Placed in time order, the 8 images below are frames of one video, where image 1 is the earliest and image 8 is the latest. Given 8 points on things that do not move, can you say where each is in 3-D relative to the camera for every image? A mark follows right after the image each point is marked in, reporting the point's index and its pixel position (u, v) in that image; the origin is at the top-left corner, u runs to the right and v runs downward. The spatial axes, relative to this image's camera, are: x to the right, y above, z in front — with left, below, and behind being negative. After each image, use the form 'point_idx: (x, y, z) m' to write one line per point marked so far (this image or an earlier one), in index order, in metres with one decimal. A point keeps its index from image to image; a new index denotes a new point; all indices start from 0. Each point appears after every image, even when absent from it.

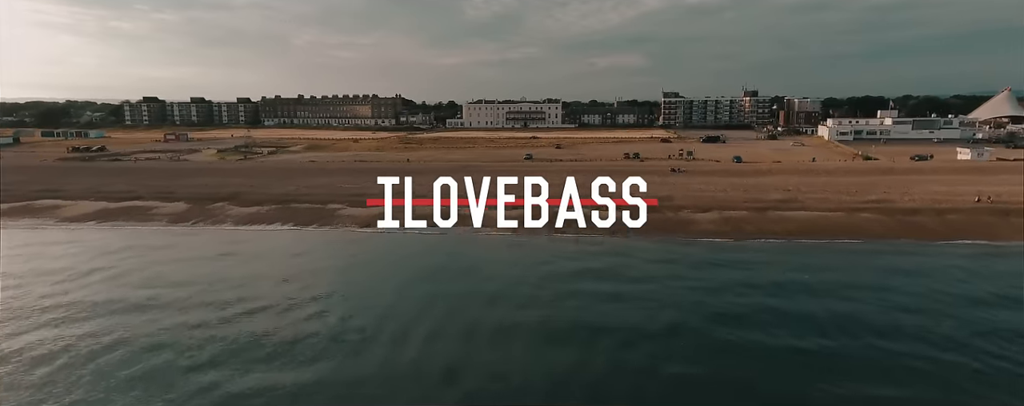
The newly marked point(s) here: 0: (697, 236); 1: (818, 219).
0: (+5.9, -1.1, +17.2) m
1: (+10.2, -0.6, +17.9) m
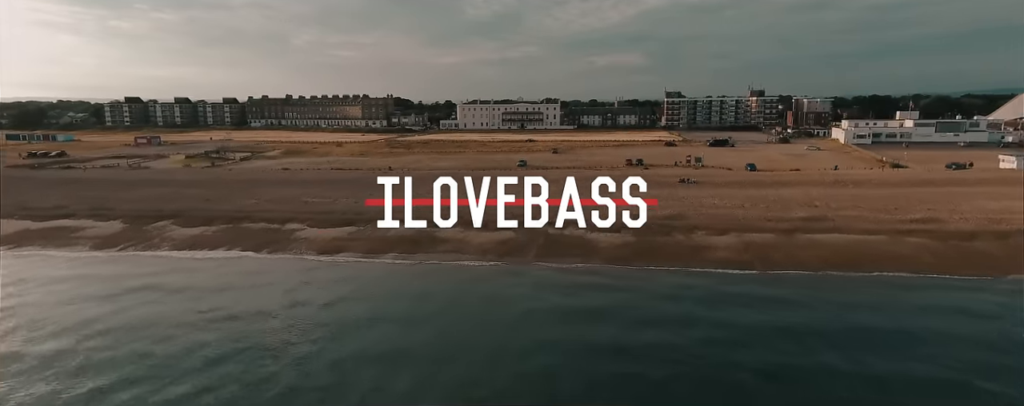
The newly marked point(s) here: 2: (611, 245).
0: (+5.5, -1.7, +14.5) m
1: (+9.7, -1.2, +15.1) m
2: (+3.0, -1.3, +15.9) m
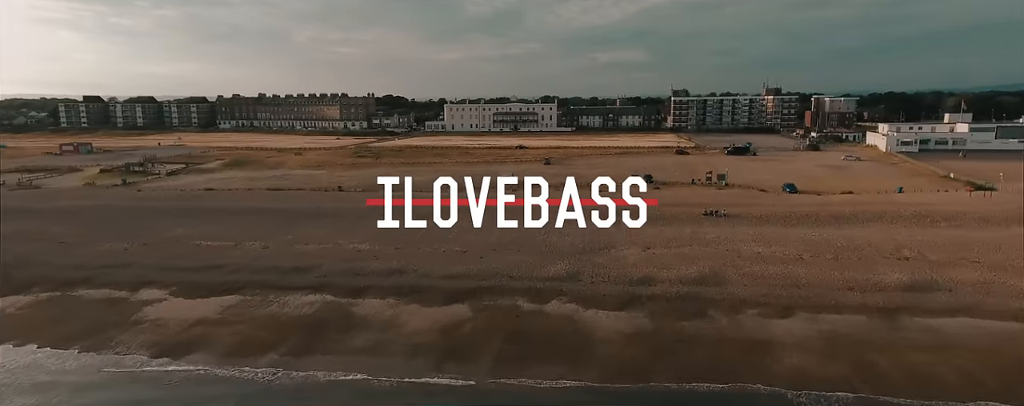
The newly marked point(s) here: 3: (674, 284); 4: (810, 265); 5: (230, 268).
0: (+4.5, -3.0, +8.8) m
1: (+8.8, -2.5, +9.5) m
2: (+2.0, -2.6, +10.3) m
3: (+3.7, -1.8, +12.2) m
4: (+7.3, -1.5, +13.1) m
5: (-7.1, -1.6, +13.4) m
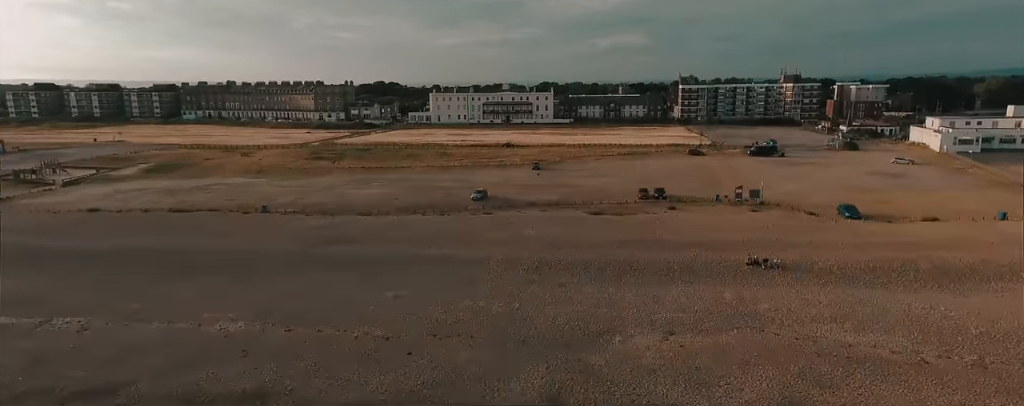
0: (+3.6, -4.2, +3.6) m
1: (+7.8, -3.7, +4.3) m
2: (+1.1, -3.7, +5.0) m
3: (+2.8, -3.0, +7.0) m
4: (+6.4, -2.6, +7.8) m
5: (-8.0, -2.7, +8.1) m
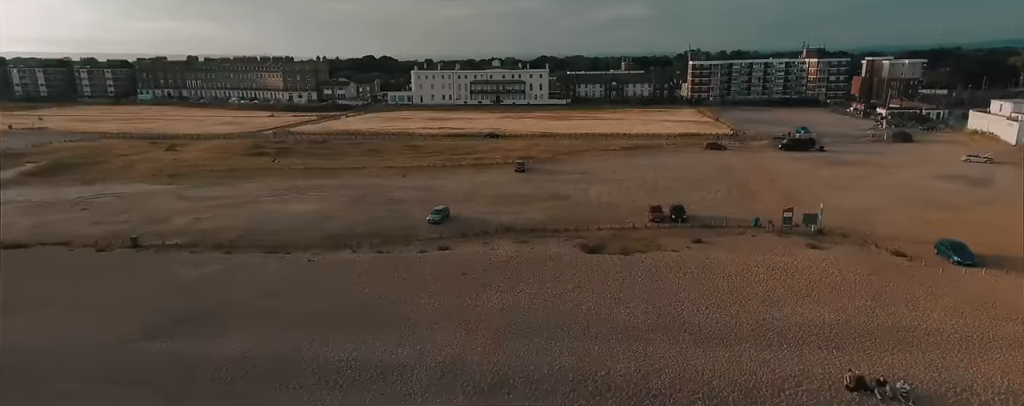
0: (+2.7, -5.7, -1.3) m
1: (+7.0, -5.1, -0.7) m
2: (+0.2, -5.1, +0.1) m
3: (+1.9, -4.3, +2.0) m
4: (+5.5, -3.9, +2.8) m
5: (-8.9, -4.0, +3.1) m
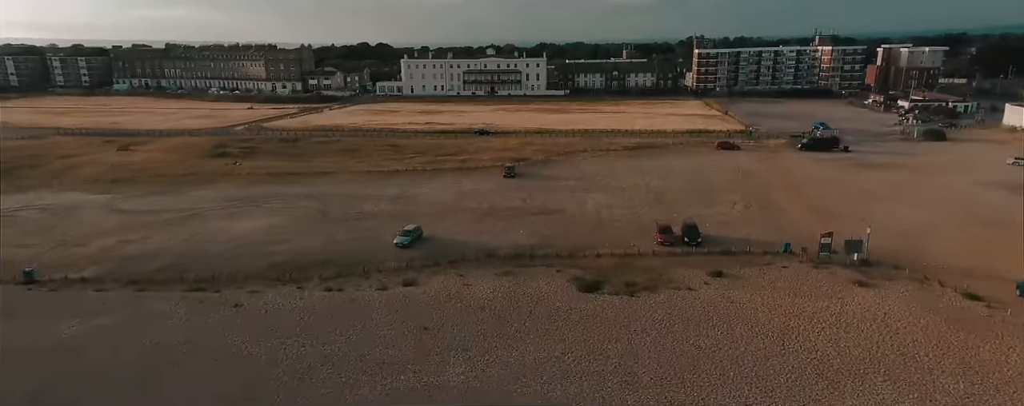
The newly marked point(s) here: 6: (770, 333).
0: (+2.3, -6.5, -3.6) m
1: (+6.5, -6.0, -3.0) m
2: (-0.2, -6.0, -2.2) m
3: (+1.5, -5.1, -0.4) m
4: (+5.1, -4.6, +0.5) m
5: (-9.3, -4.7, +0.8) m
6: (+4.1, -2.0, +8.6) m
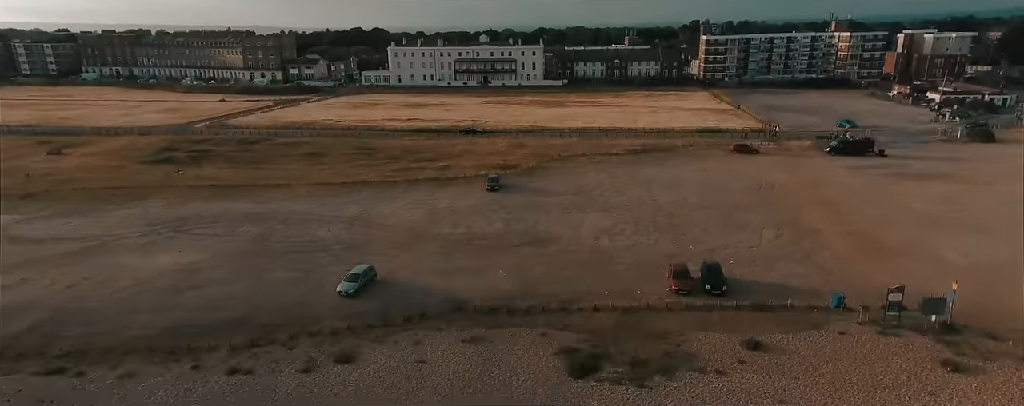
0: (+1.8, -7.7, -6.3) m
1: (+6.1, -7.1, -5.7) m
2: (-0.7, -7.1, -4.9) m
3: (+1.0, -6.1, -3.1) m
4: (+4.6, -5.7, -2.2) m
5: (-9.8, -5.8, -1.9) m
6: (+3.7, -2.9, +5.8) m
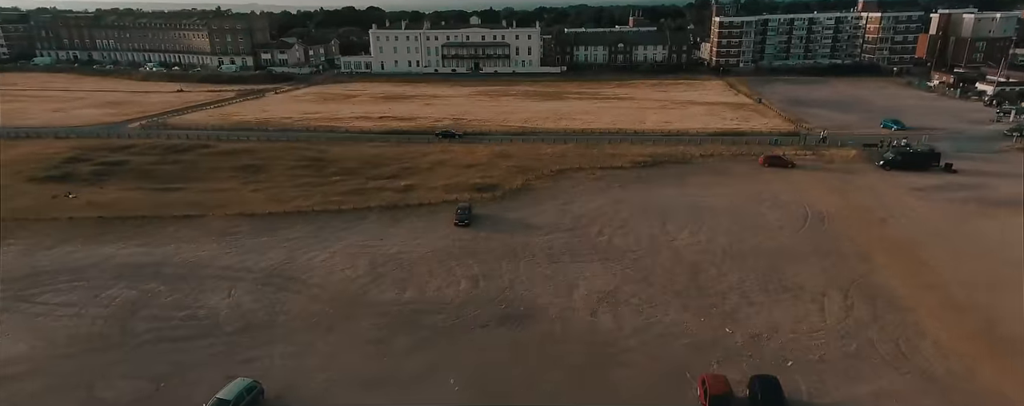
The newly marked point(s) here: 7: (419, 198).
0: (+1.1, -9.5, -9.7) m
1: (+5.4, -8.8, -9.2) m
2: (-1.4, -8.8, -8.3) m
3: (+0.3, -7.8, -6.6) m
4: (+3.9, -7.3, -5.7) m
5: (-10.4, -7.4, -5.4) m
6: (+3.0, -4.2, +2.2) m
7: (-2.5, +0.2, +14.3) m
